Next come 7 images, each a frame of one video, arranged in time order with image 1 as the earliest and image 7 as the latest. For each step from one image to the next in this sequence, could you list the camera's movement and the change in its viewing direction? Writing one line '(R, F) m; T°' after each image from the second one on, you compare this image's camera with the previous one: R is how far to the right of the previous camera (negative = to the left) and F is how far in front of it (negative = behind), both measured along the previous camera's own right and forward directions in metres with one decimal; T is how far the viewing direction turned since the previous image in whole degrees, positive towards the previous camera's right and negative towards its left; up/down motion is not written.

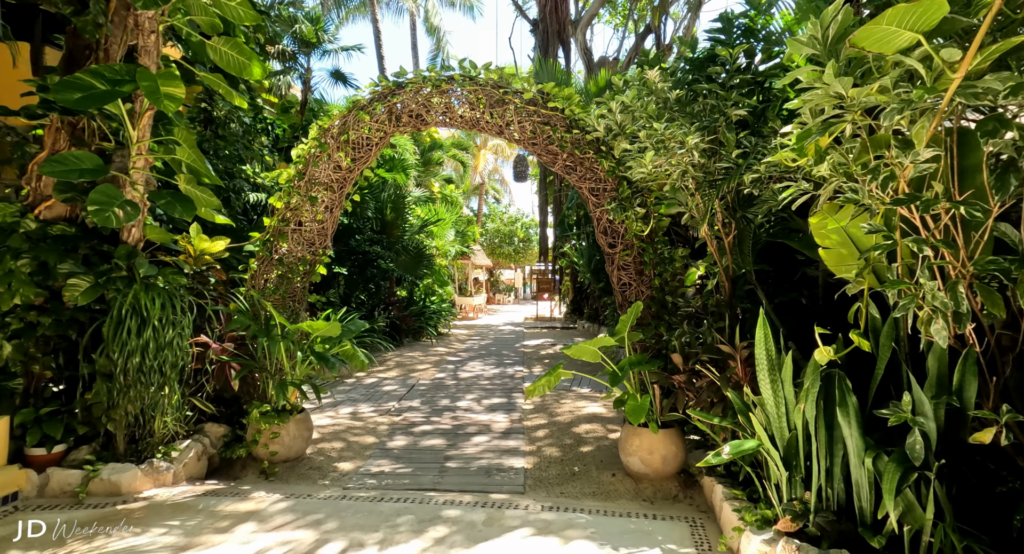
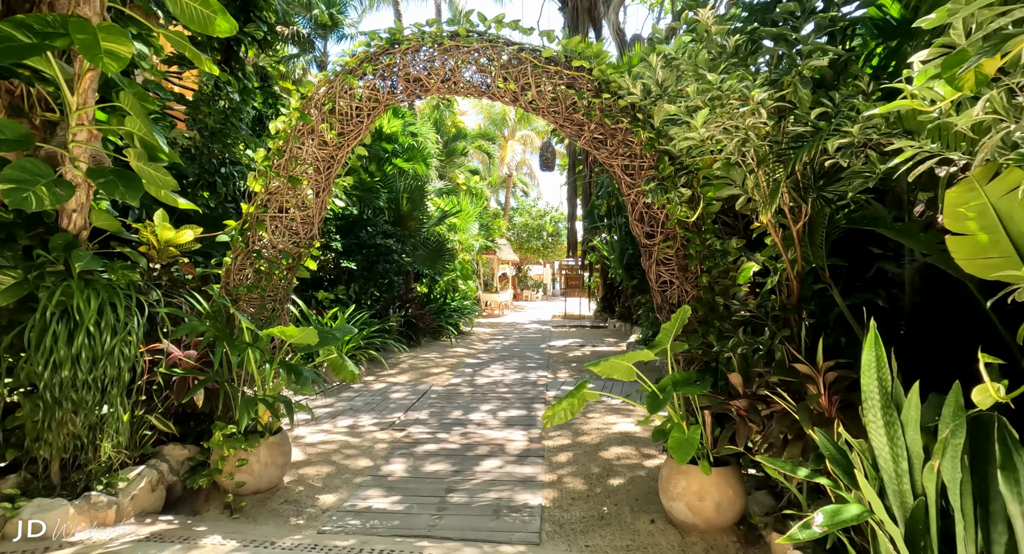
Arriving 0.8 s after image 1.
(+0.1, +0.6) m; -3°
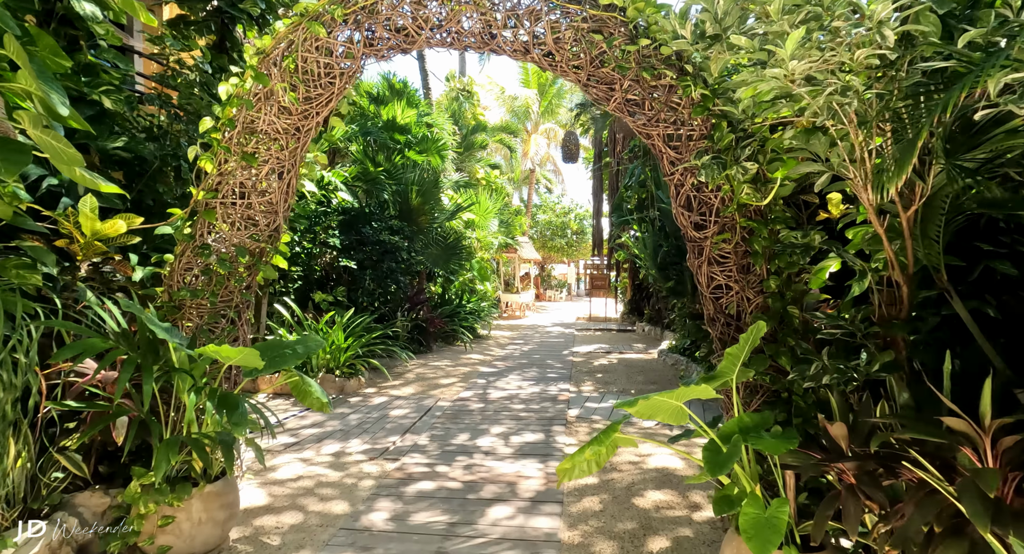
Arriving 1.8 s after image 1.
(+0.1, +0.6) m; -2°
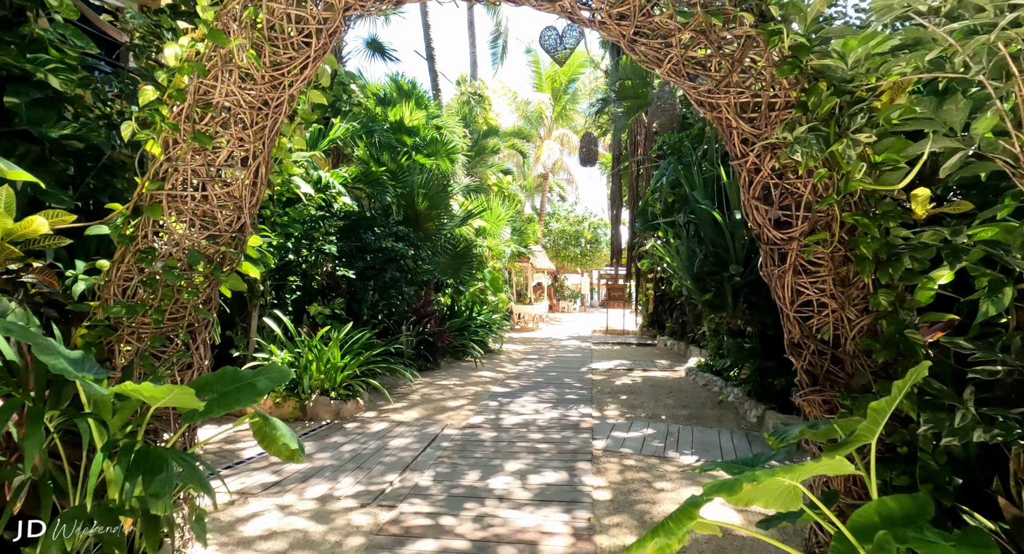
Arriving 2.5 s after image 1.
(0.0, +0.5) m; -1°
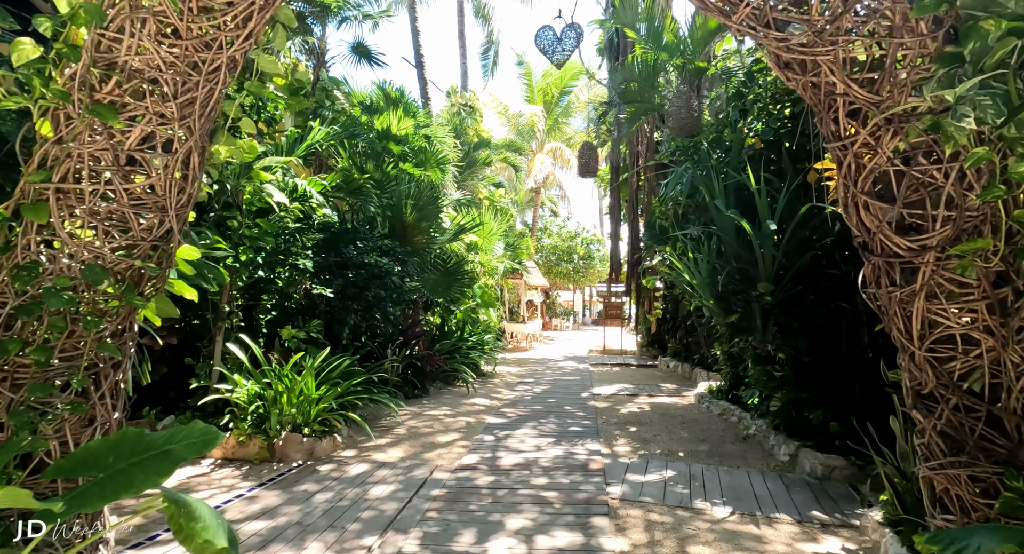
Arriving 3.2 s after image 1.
(-0.1, +0.5) m; +1°
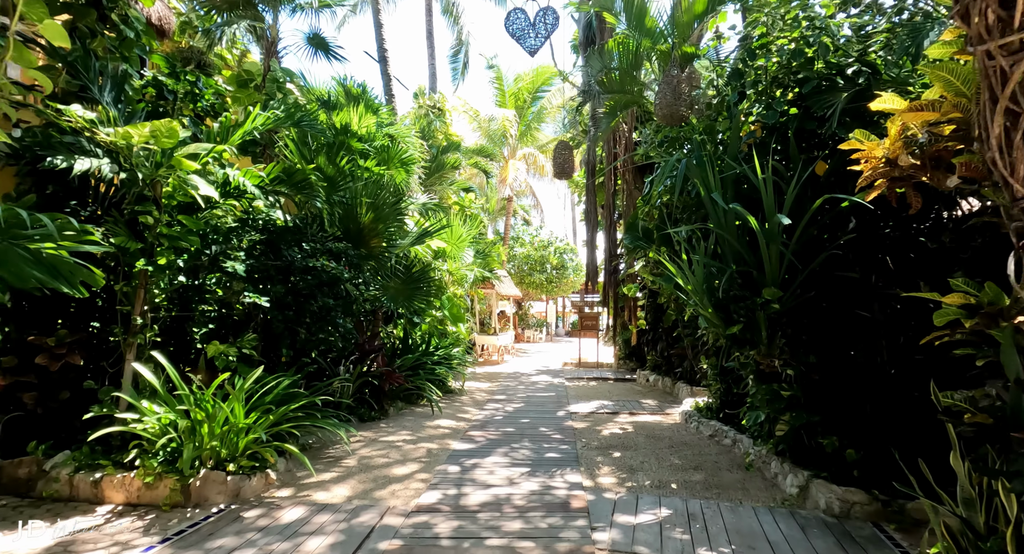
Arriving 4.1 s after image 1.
(0.0, +0.5) m; +3°
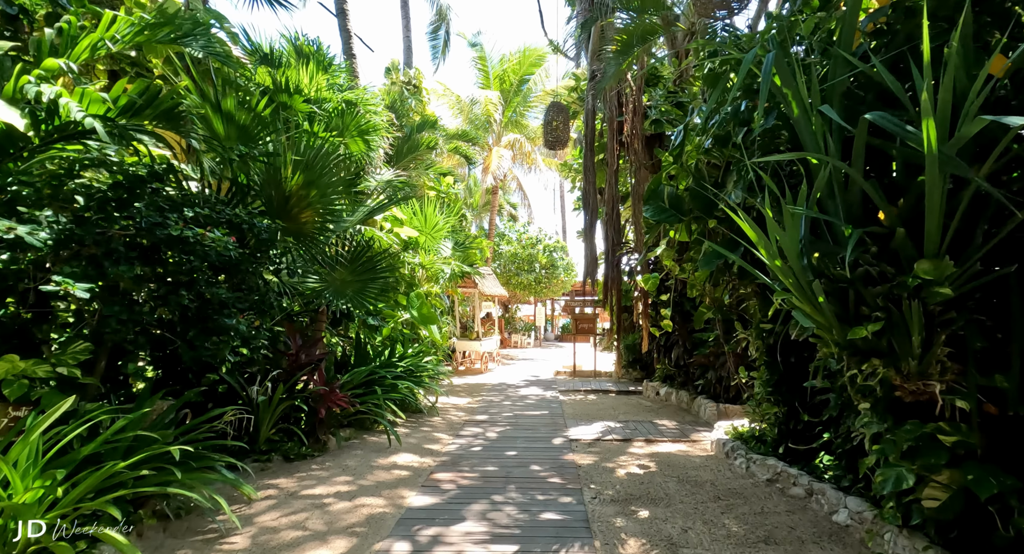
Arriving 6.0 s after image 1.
(0.0, +1.3) m; +1°
